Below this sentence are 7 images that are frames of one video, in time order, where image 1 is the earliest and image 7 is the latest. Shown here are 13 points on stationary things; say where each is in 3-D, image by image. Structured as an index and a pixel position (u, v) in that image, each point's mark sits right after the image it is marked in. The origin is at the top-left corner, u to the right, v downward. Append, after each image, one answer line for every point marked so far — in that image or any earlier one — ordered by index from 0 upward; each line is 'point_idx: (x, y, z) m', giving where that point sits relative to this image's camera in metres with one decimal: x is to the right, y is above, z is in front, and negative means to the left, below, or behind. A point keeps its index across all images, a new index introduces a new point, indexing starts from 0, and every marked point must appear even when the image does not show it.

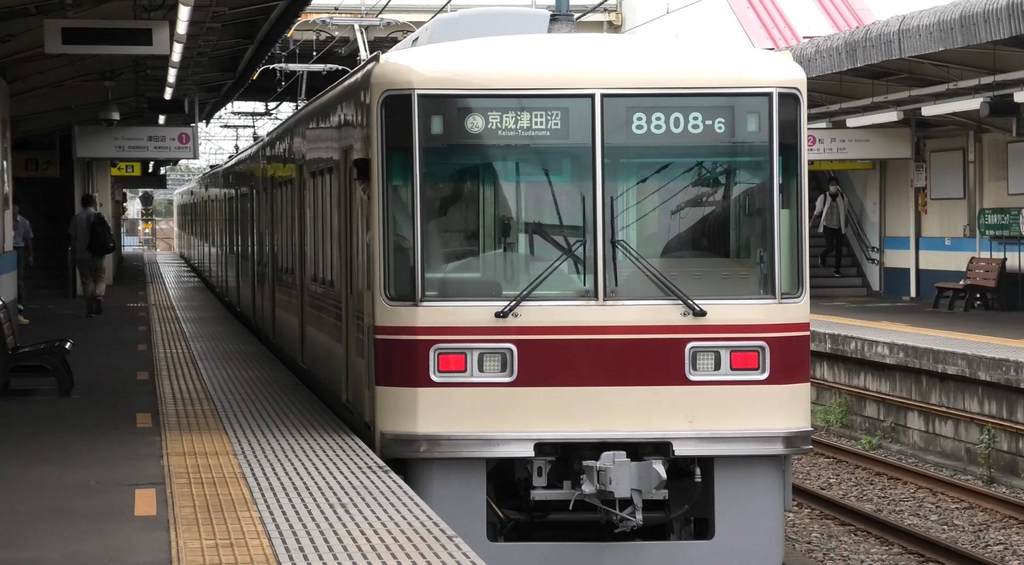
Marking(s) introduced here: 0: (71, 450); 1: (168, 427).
0: (-3.9, -1.4, +13.9) m
1: (-3.1, -1.3, +14.3) m
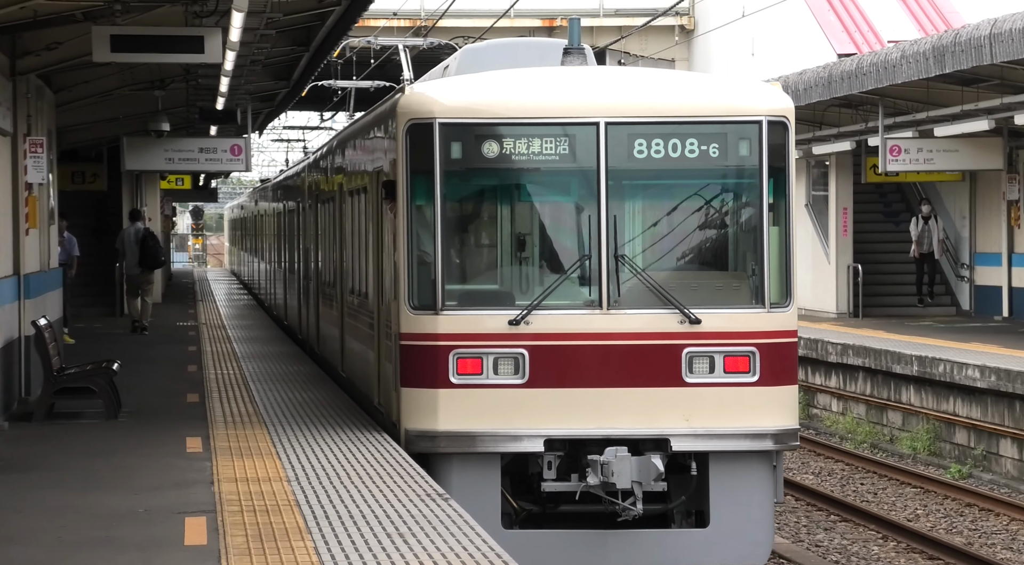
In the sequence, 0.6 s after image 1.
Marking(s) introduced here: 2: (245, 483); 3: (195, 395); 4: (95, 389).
0: (-3.3, -1.5, +13.2) m
1: (-2.5, -1.4, +13.6) m
2: (-2.1, -1.5, +12.5) m
3: (-3.1, -1.1, +15.6) m
4: (-3.9, -1.0, +14.7) m
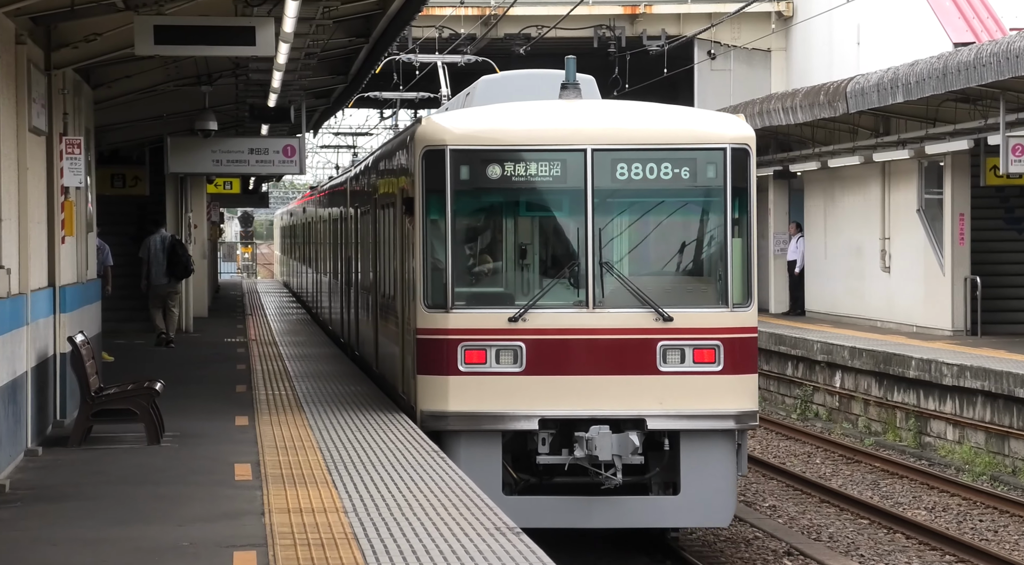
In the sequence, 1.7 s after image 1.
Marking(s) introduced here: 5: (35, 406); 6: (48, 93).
0: (-2.7, -1.6, +12.0) m
1: (-1.9, -1.5, +12.3) m
2: (-1.5, -1.6, +11.2) m
3: (-2.4, -1.2, +14.3) m
4: (-3.2, -1.1, +13.4) m
5: (-4.0, -1.0, +13.3) m
6: (-4.0, +1.6, +13.6) m
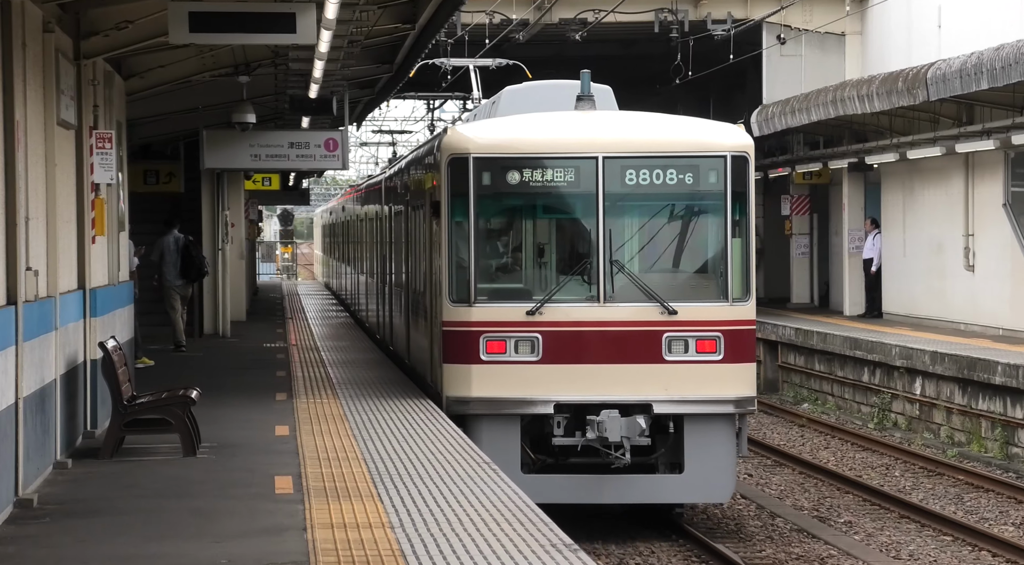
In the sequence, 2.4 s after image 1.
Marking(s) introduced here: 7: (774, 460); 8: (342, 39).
0: (-2.2, -1.6, +11.2) m
1: (-1.4, -1.5, +11.5) m
2: (-1.1, -1.6, +10.4) m
3: (-2.0, -1.2, +13.5) m
4: (-2.7, -1.1, +12.7) m
5: (-3.6, -1.1, +12.6) m
6: (-3.5, +1.6, +12.8) m
7: (+2.5, -1.7, +14.6) m
8: (-1.5, +2.1, +14.0) m
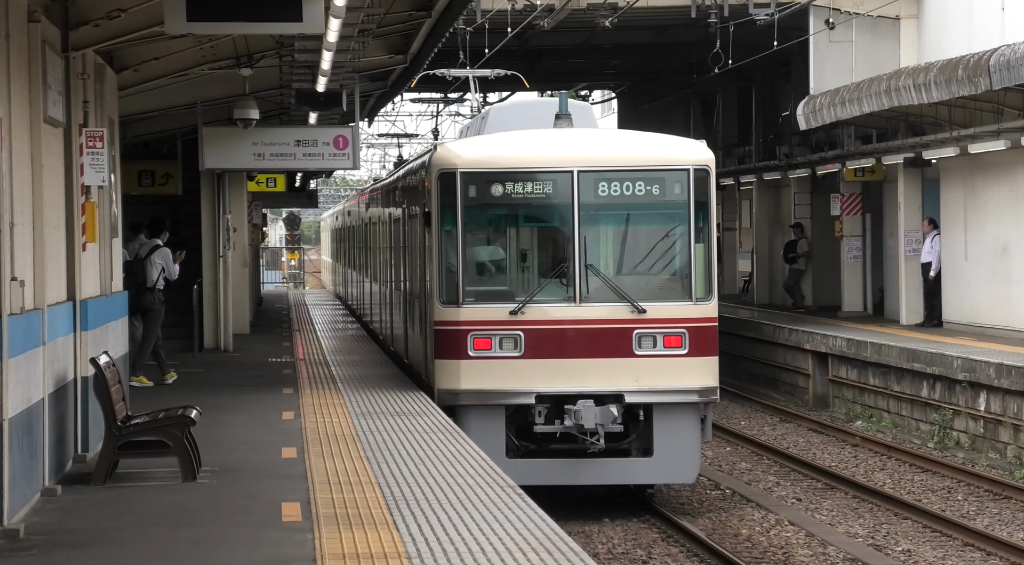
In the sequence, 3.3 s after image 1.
0: (-2.0, -1.7, +10.2) m
1: (-1.2, -1.6, +10.5) m
2: (-0.9, -1.7, +9.4) m
3: (-1.7, -1.3, +12.5) m
4: (-2.5, -1.2, +11.7) m
5: (-3.4, -1.1, +11.6) m
6: (-3.4, +1.5, +11.8) m
7: (+2.7, -1.7, +13.6) m
8: (-1.3, +2.1, +13.0) m
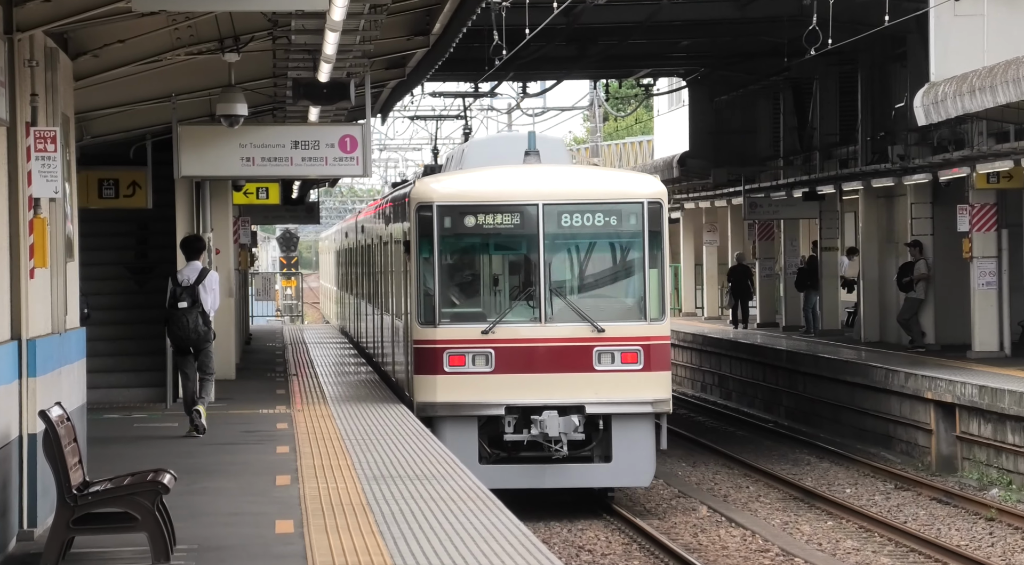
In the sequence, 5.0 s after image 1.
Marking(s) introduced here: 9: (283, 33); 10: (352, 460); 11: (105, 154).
0: (-1.8, -1.9, +7.9) m
1: (-1.0, -1.8, +8.2) m
2: (-0.6, -1.9, +7.1) m
3: (-1.4, -1.5, +10.2) m
4: (-2.2, -1.4, +9.4) m
5: (-3.1, -1.3, +9.3) m
6: (-3.1, +1.3, +9.6) m
7: (+3.0, -1.9, +11.2) m
8: (-1.0, +1.9, +10.7) m
9: (-1.8, +1.8, +12.1) m
10: (-1.2, -1.3, +11.6) m
11: (-4.7, +1.5, +18.2) m
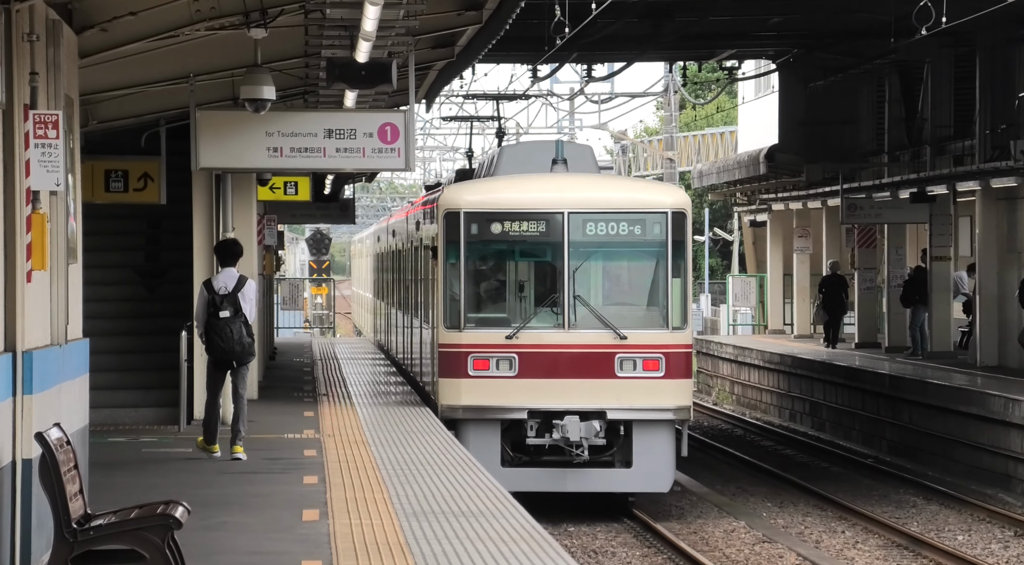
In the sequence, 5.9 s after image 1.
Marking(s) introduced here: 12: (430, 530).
0: (-1.5, -1.9, +6.7) m
1: (-0.7, -1.8, +7.0) m
2: (-0.4, -1.9, +5.9) m
3: (-1.1, -1.6, +9.0) m
4: (-1.9, -1.4, +8.2) m
5: (-2.8, -1.4, +8.2) m
6: (-2.7, +1.3, +8.5) m
7: (+3.3, -2.0, +10.0) m
8: (-0.7, +1.8, +9.6) m
9: (-1.4, +1.8, +10.9) m
10: (-0.8, -1.4, +10.4) m
11: (-4.2, +1.5, +17.0) m
12: (-0.5, -1.5, +9.4) m
